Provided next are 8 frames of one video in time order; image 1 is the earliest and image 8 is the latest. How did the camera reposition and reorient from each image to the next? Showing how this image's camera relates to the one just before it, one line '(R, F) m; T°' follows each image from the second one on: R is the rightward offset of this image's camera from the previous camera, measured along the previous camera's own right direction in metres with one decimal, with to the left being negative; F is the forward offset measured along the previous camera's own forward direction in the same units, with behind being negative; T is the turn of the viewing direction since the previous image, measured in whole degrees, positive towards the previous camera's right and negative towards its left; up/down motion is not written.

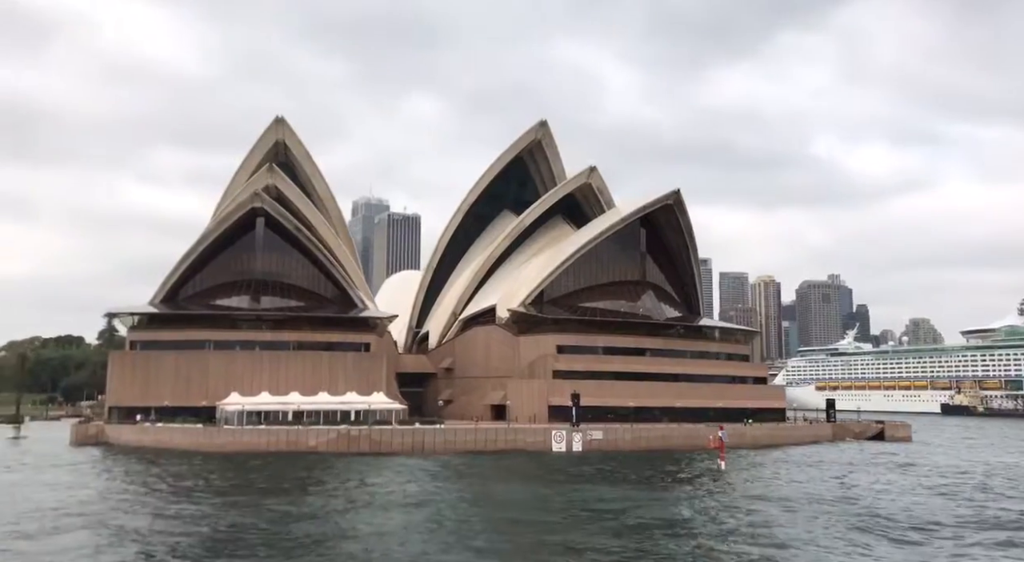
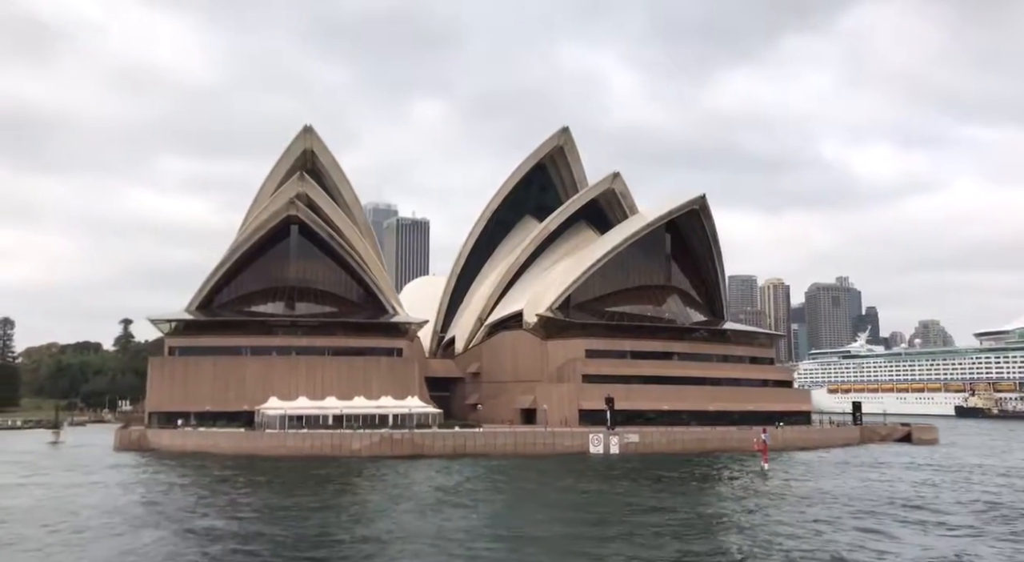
(-1.3, -0.7) m; 0°
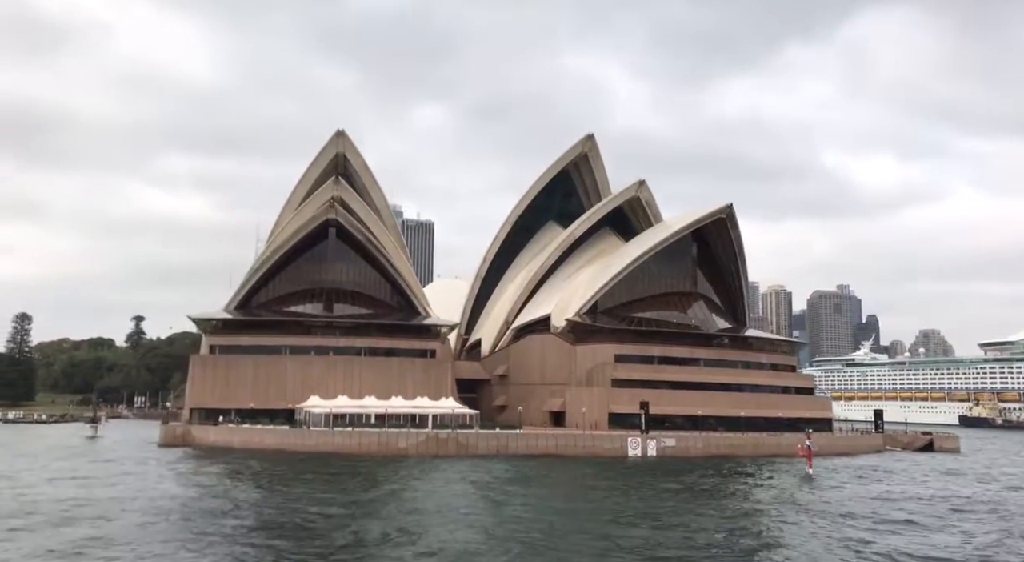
(-1.8, -1.0) m; 0°
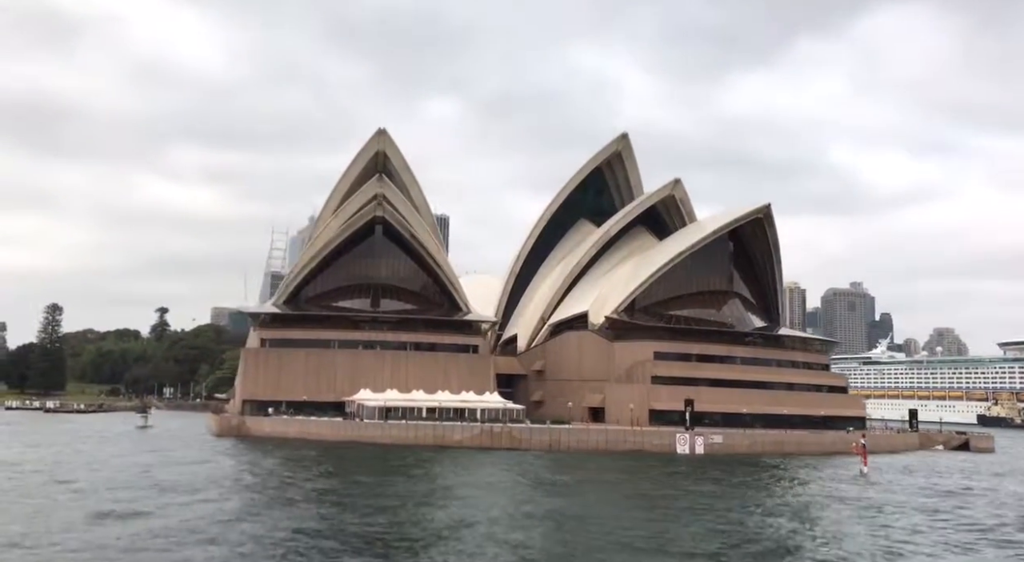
(-1.8, -0.9) m; -1°
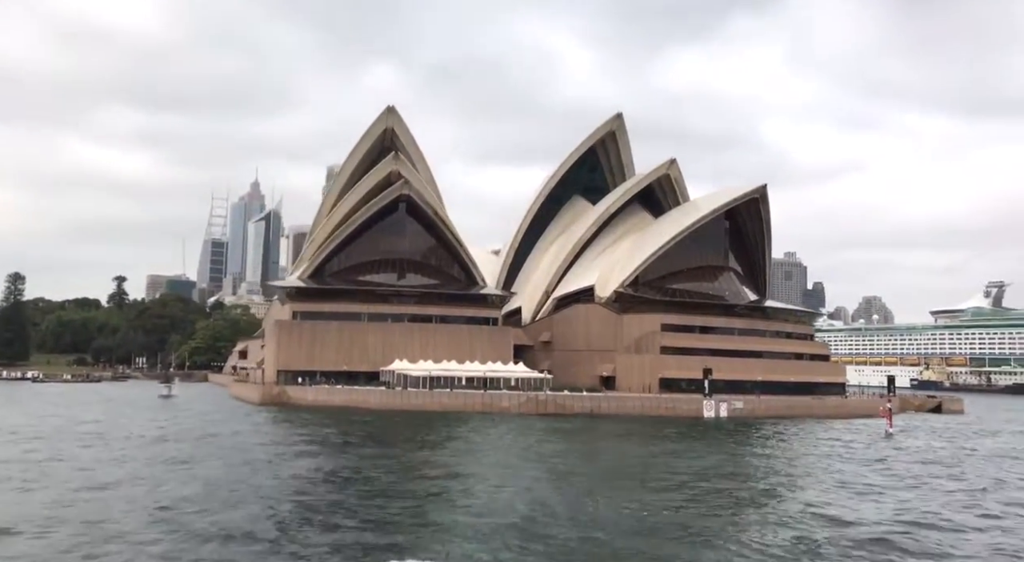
(-4.9, -2.3) m; +4°
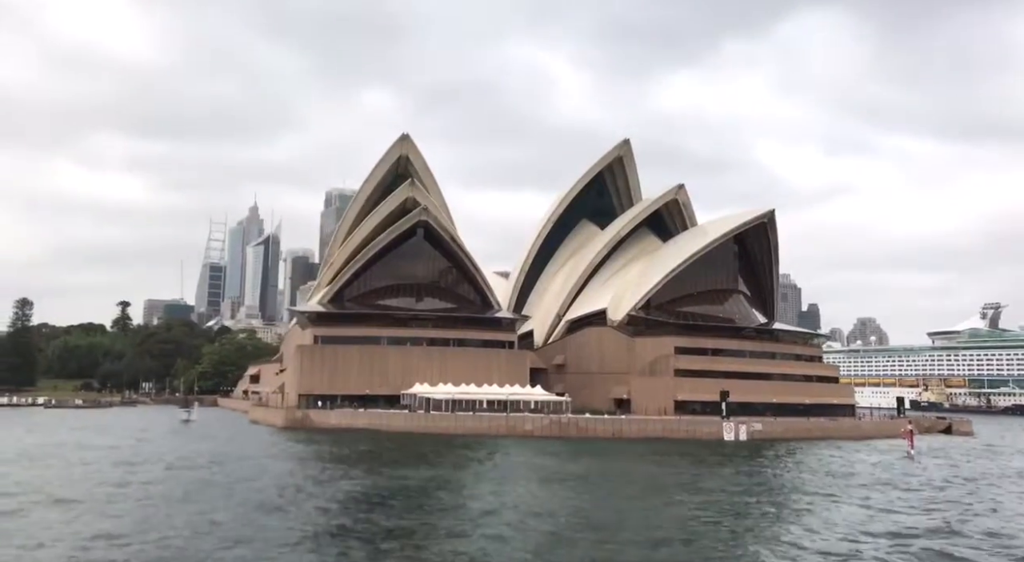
(-1.3, -0.9) m; 0°
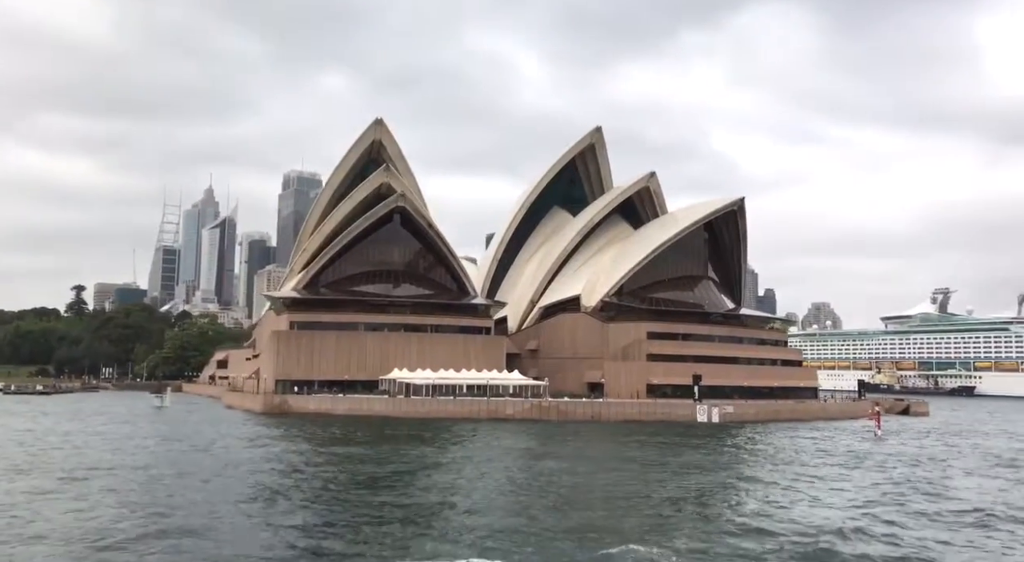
(-1.1, -0.4) m; +3°
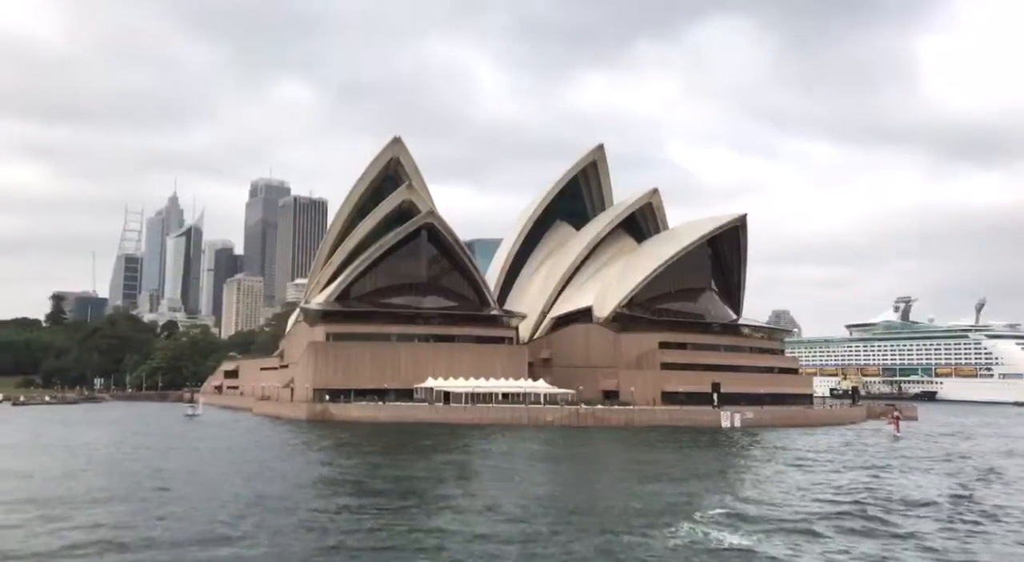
(-4.0, -2.4) m; +3°
